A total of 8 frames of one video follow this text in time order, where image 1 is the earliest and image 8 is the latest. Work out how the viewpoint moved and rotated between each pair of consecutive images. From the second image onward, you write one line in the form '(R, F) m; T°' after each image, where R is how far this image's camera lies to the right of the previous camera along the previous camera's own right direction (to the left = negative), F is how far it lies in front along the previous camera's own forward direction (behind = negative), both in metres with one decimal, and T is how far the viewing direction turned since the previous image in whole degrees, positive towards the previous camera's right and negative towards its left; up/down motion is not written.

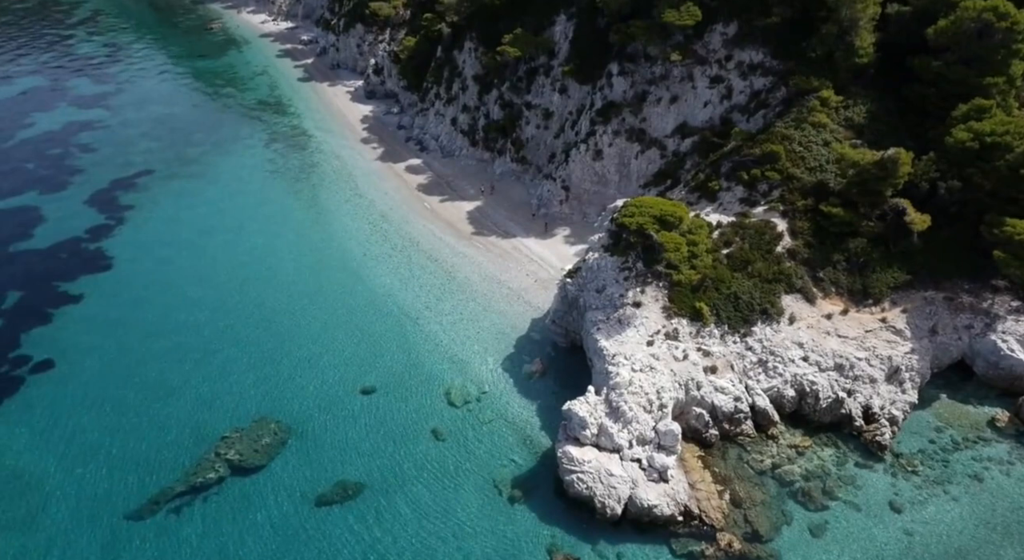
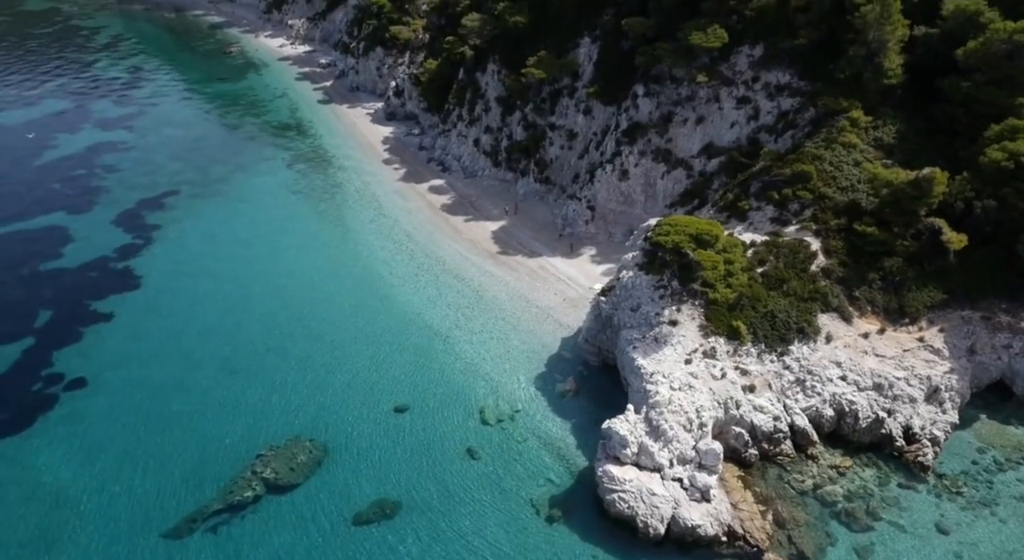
(-1.3, -0.1) m; 0°
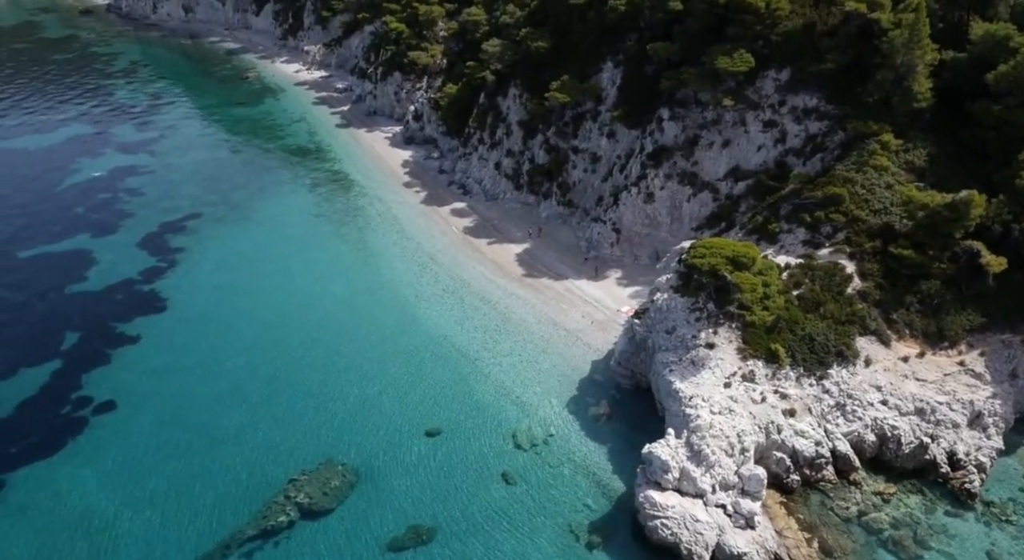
(-1.3, +0.1) m; 0°
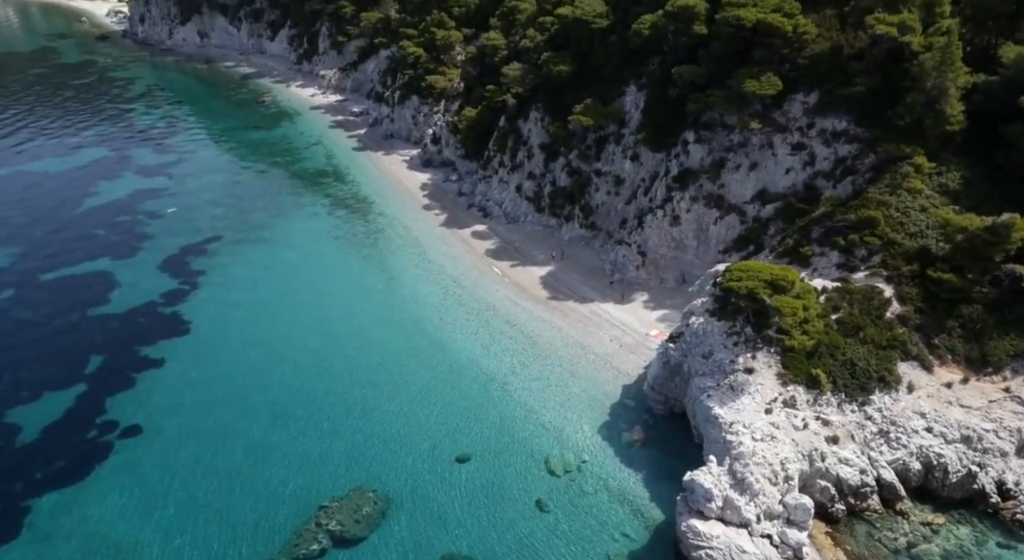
(-1.2, +0.3) m; 0°
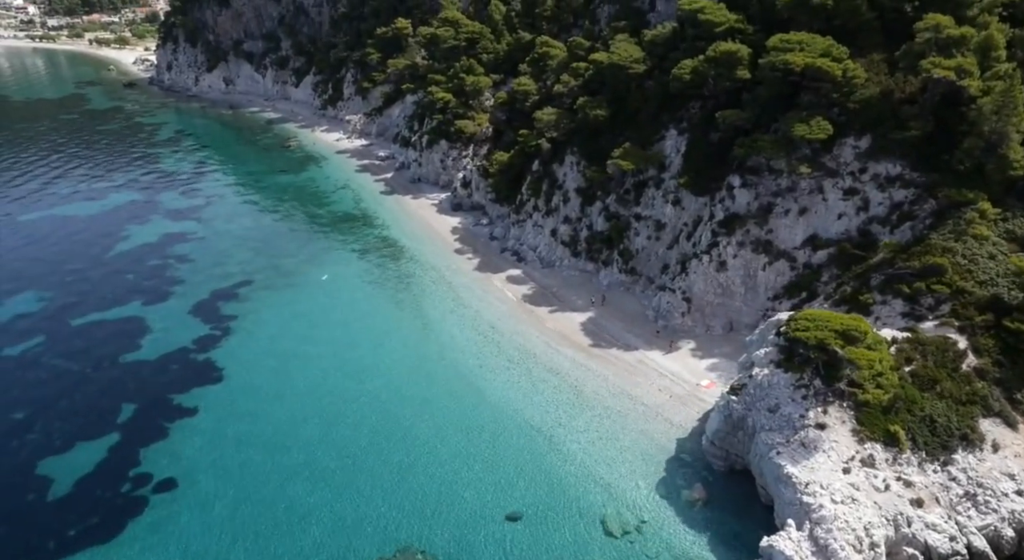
(-1.9, +0.9) m; -1°
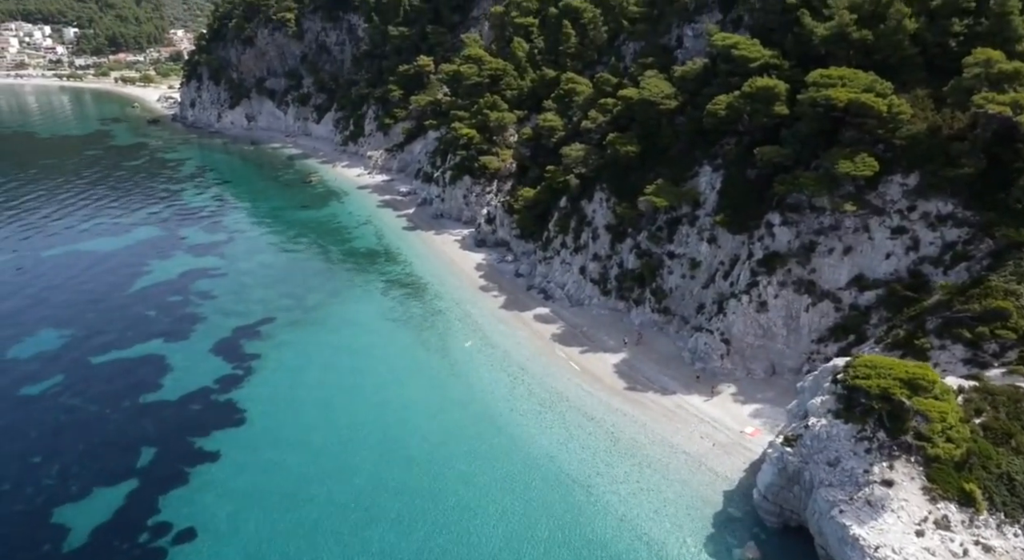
(-1.1, +1.1) m; -1°
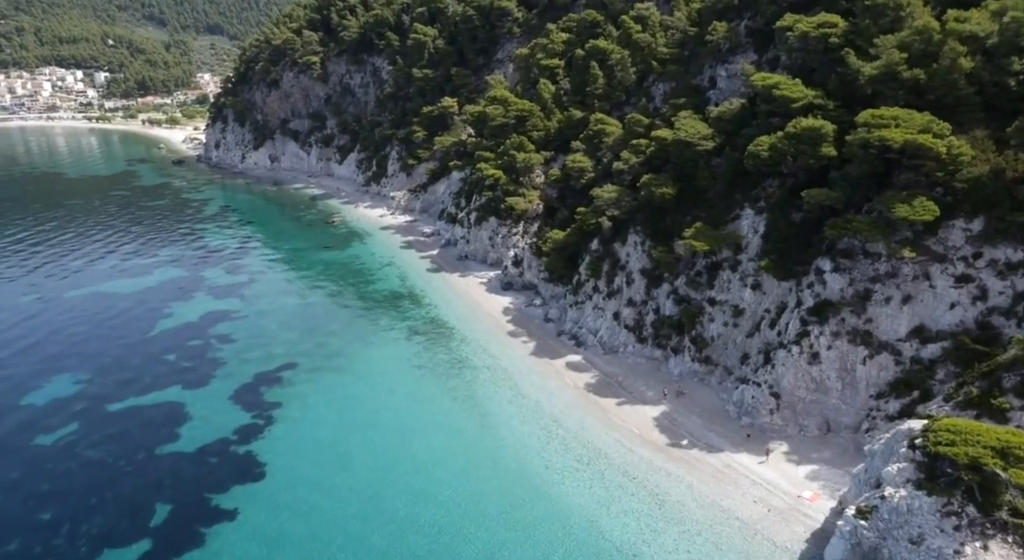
(-1.1, +1.7) m; -1°
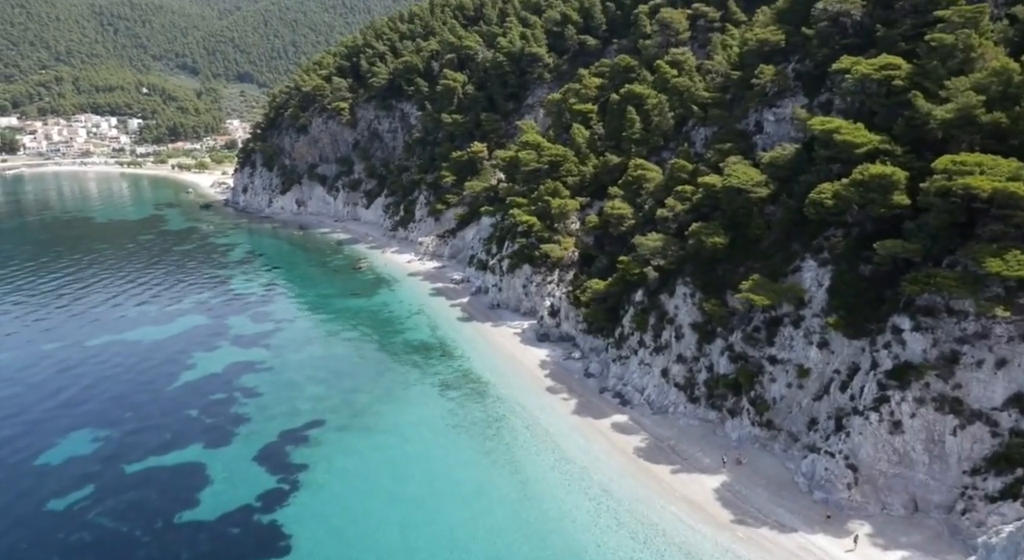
(-1.4, +2.4) m; -2°
